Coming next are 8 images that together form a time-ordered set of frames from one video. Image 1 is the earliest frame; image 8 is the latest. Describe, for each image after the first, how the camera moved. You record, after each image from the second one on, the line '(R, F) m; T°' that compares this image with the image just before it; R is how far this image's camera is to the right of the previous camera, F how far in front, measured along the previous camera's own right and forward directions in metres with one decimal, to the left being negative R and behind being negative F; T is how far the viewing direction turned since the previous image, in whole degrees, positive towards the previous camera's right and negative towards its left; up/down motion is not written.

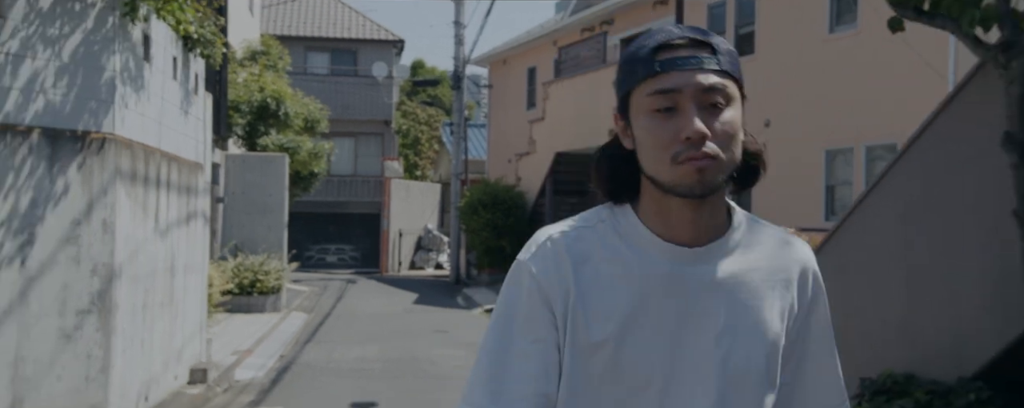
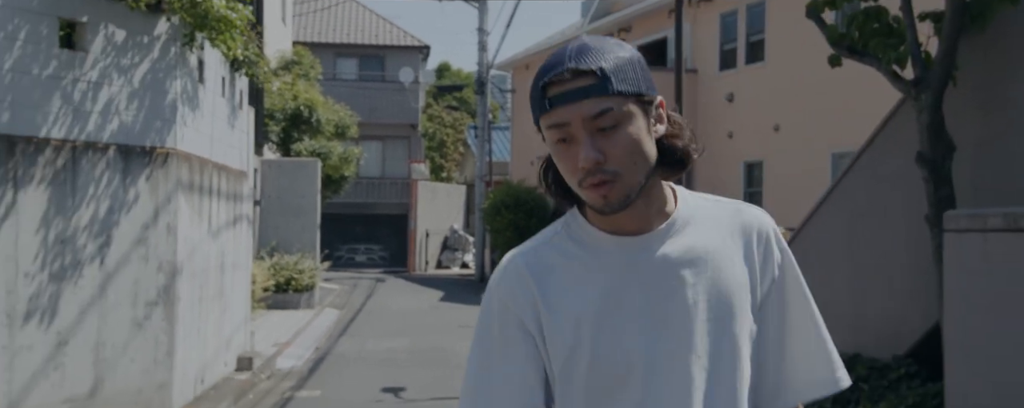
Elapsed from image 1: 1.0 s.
(+0.2, -1.0) m; -2°
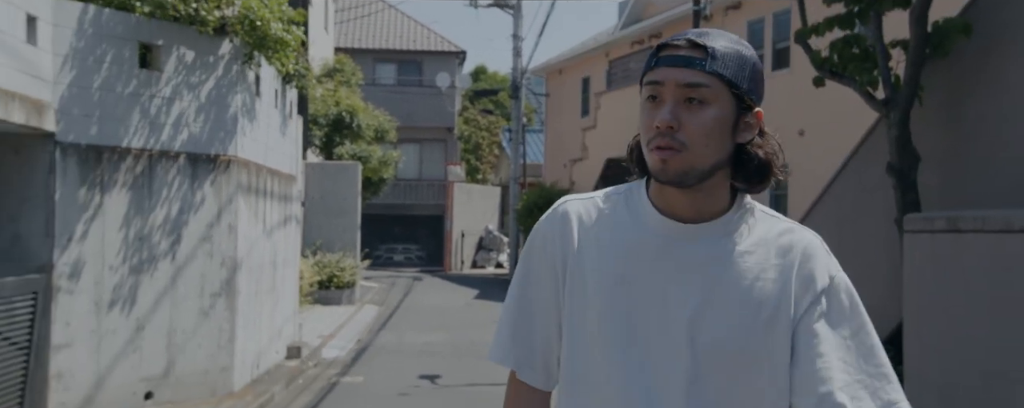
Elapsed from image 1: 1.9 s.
(+0.1, -0.9) m; -3°
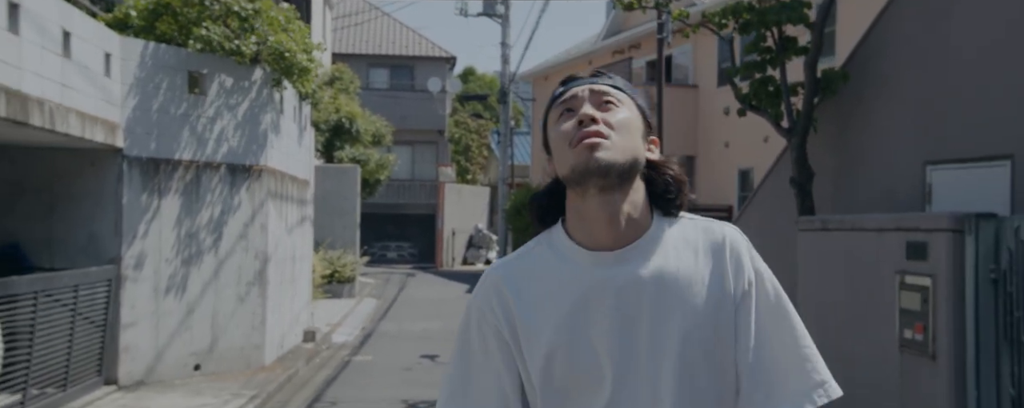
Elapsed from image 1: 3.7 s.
(0.0, -1.8) m; +1°
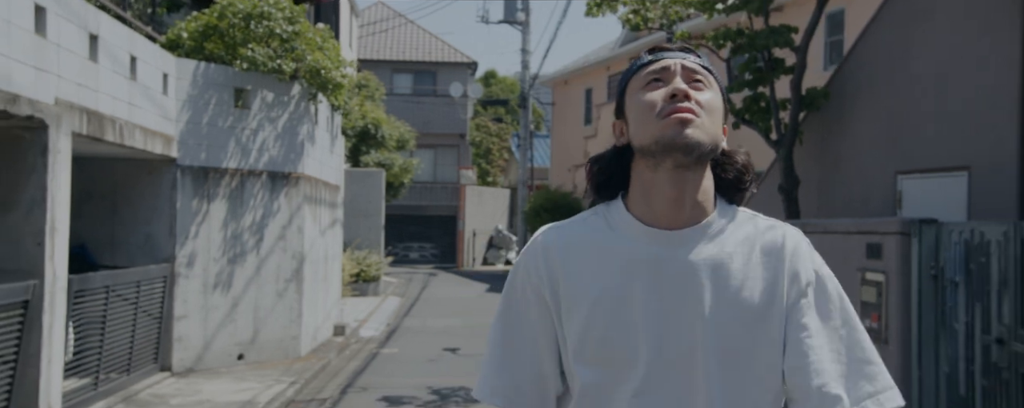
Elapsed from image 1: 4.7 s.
(+0.1, -1.0) m; -1°
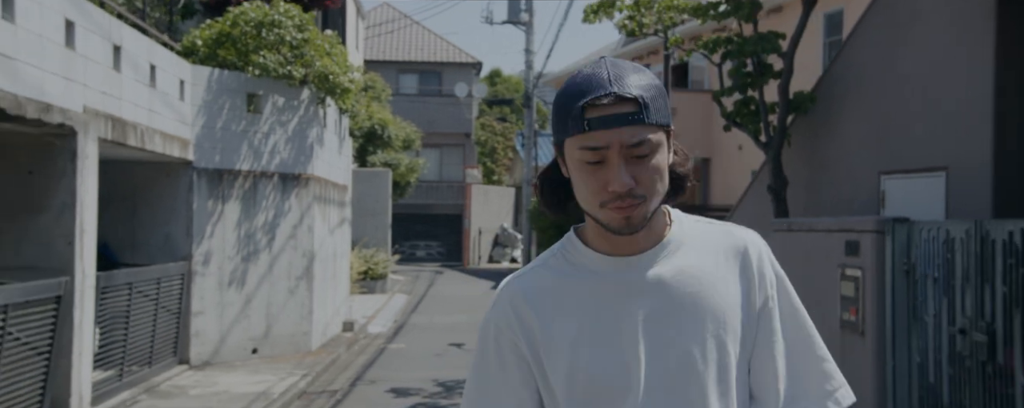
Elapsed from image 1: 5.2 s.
(+0.1, -0.5) m; 0°
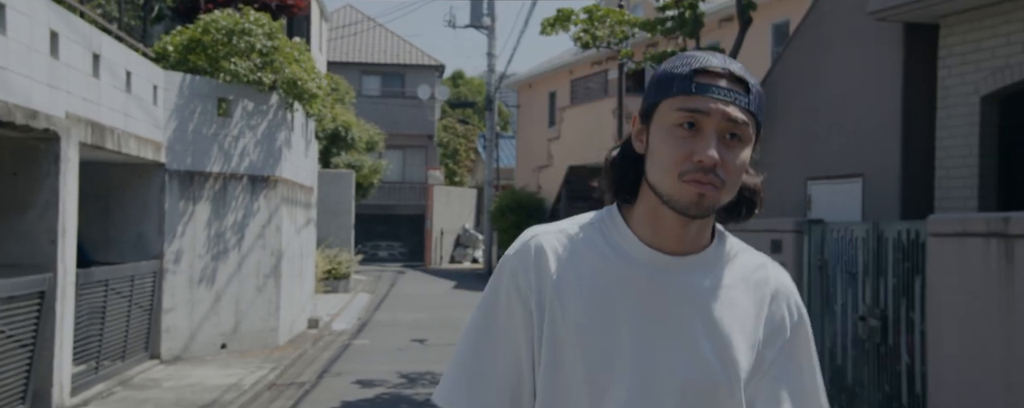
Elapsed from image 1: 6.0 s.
(0.0, -0.7) m; +3°
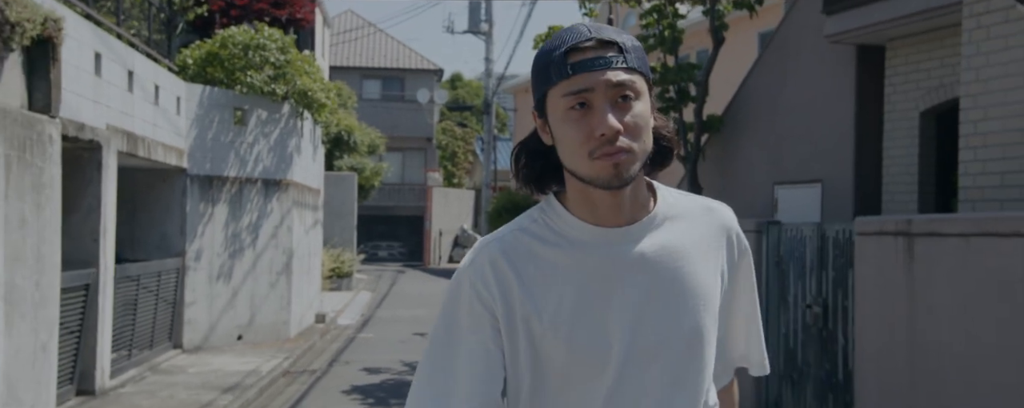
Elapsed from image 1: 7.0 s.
(+0.1, -1.0) m; 0°
